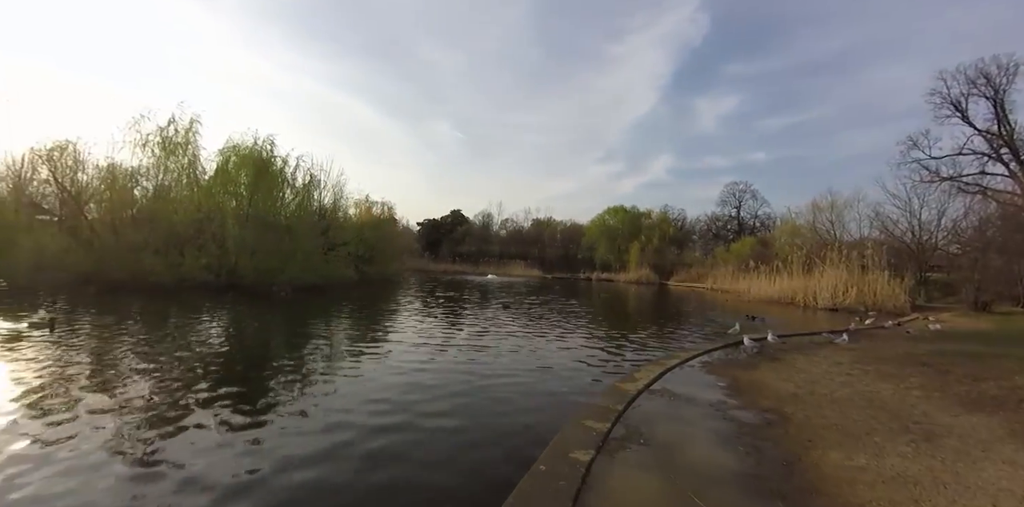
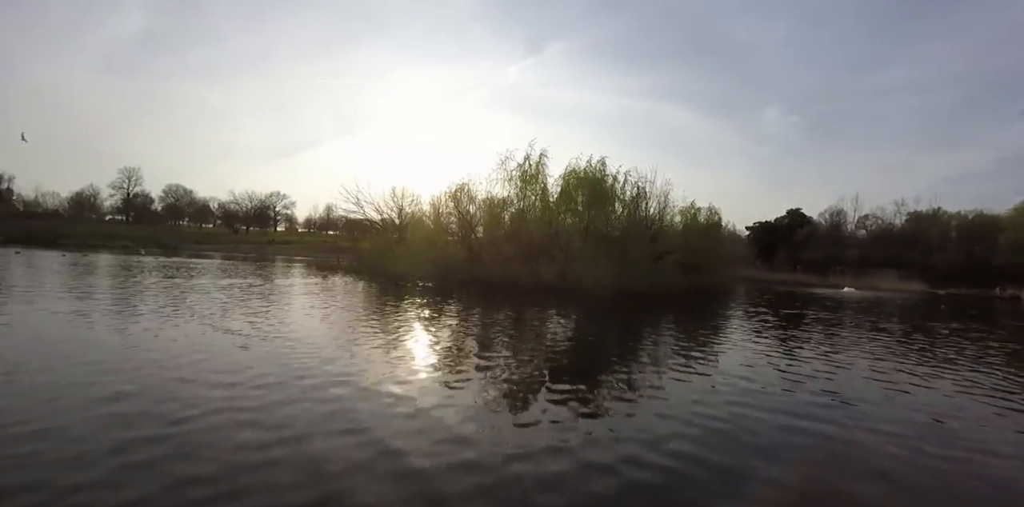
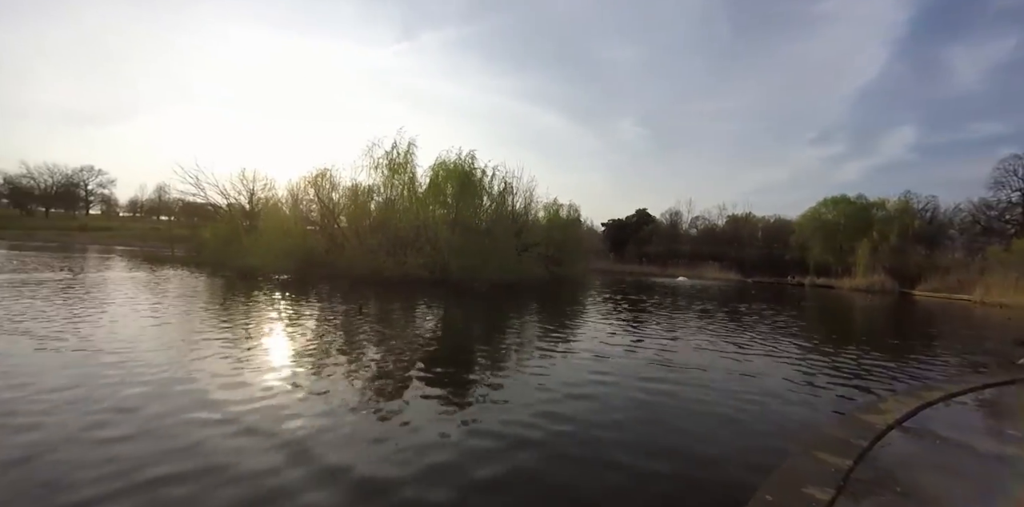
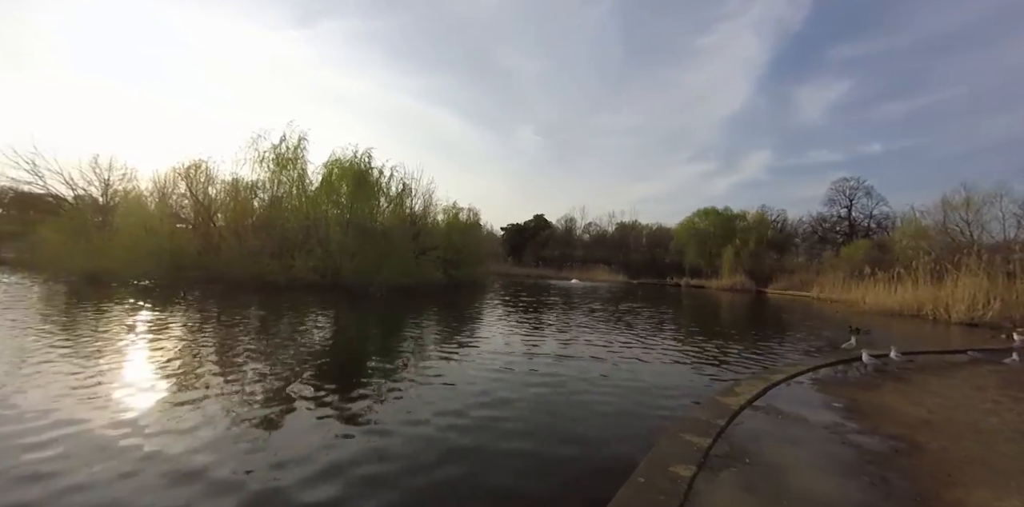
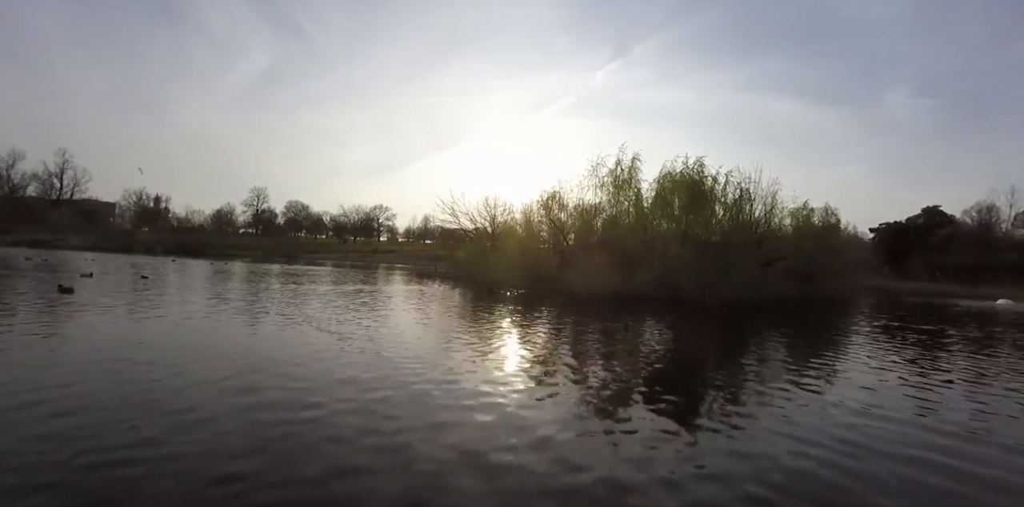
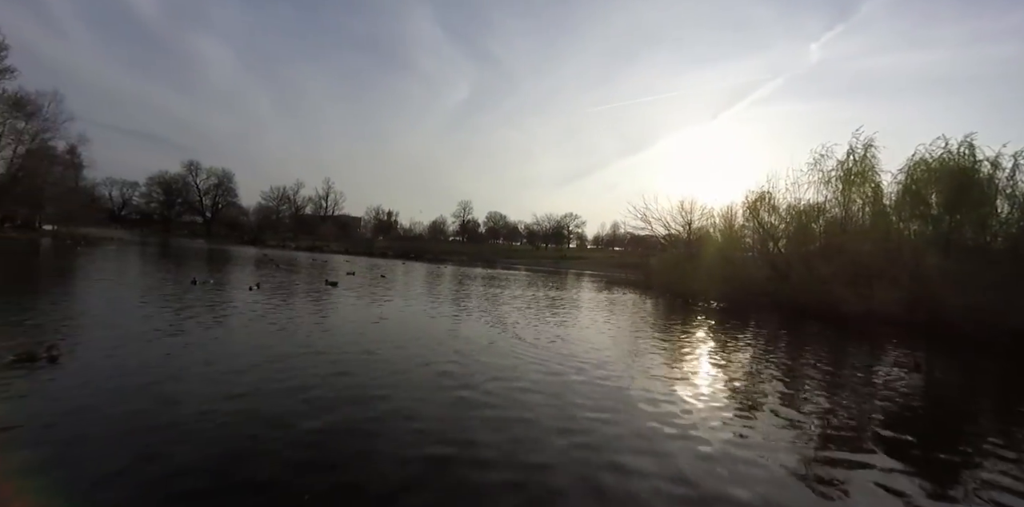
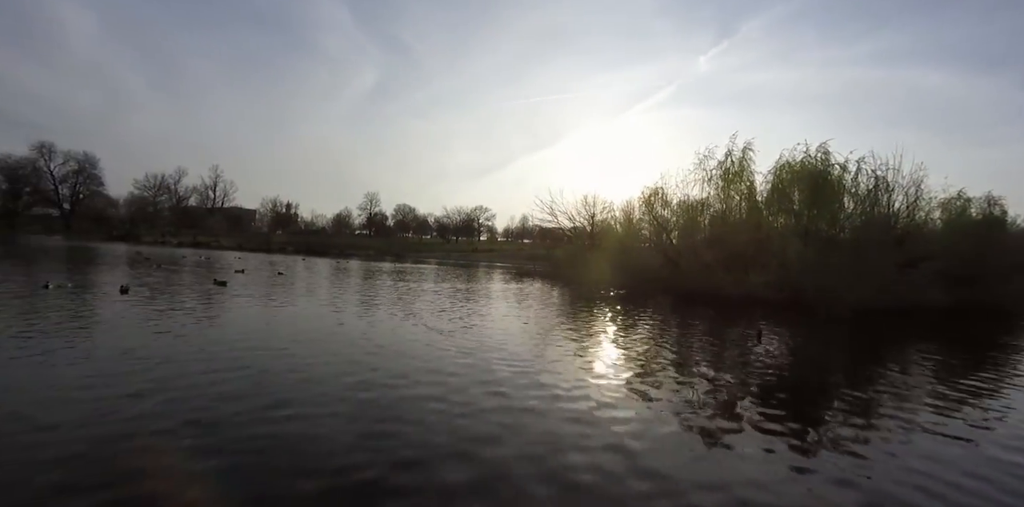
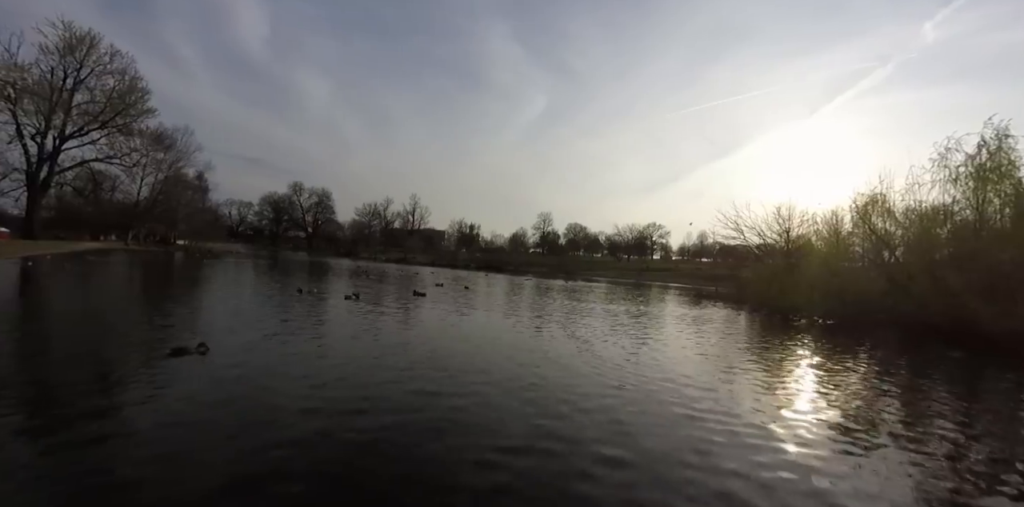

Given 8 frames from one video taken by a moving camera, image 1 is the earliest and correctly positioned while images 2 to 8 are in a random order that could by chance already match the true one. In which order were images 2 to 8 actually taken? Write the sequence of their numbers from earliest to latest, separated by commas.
4, 3, 2, 5, 7, 6, 8
